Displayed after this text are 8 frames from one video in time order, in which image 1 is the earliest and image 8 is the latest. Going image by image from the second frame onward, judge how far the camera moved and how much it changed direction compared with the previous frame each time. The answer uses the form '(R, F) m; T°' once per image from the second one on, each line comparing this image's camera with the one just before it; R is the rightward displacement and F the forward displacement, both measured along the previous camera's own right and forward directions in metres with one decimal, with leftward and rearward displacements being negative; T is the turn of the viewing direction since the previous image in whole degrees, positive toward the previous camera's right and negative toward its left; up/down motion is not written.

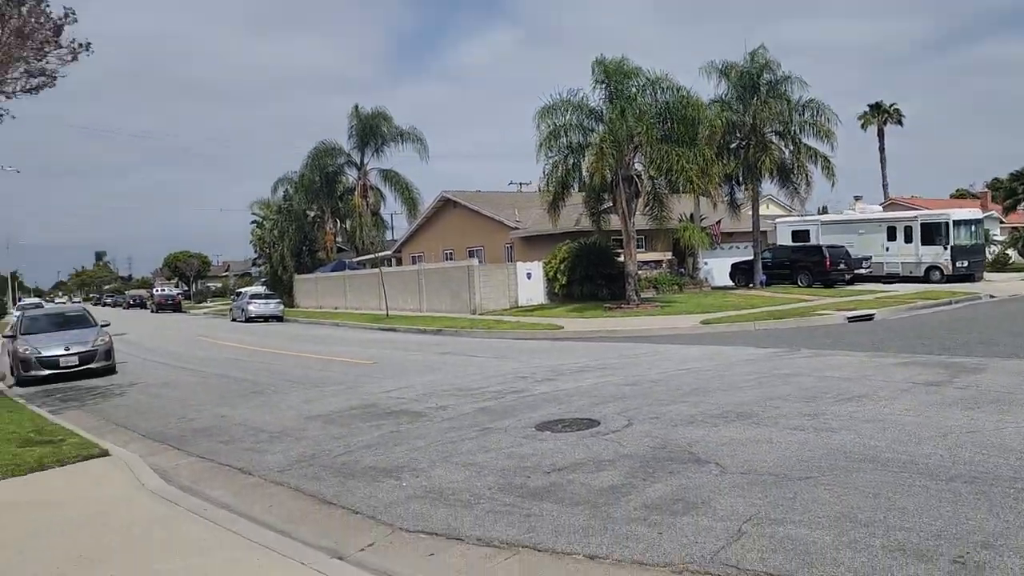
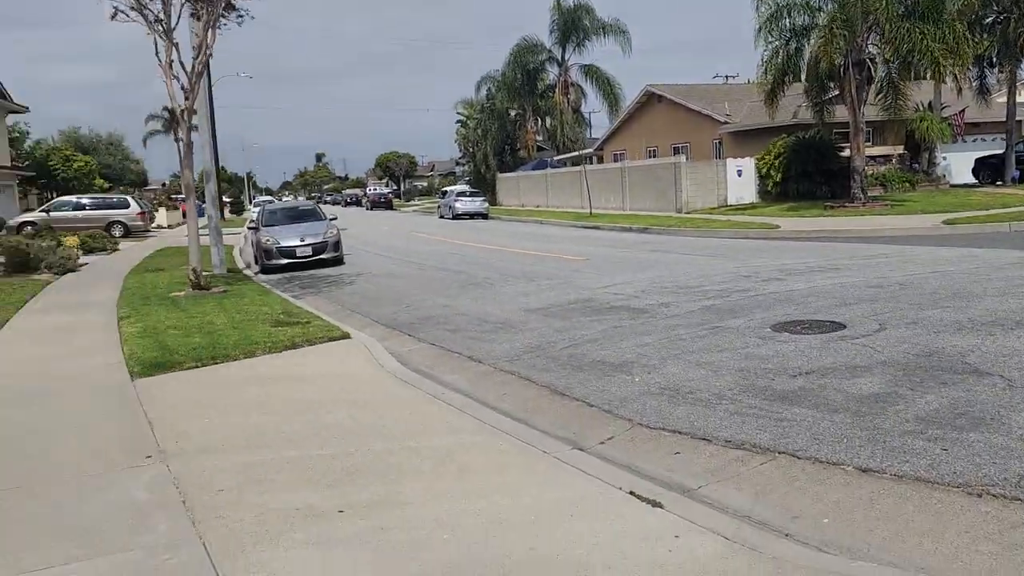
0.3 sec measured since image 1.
(-0.4, +0.3) m; -14°
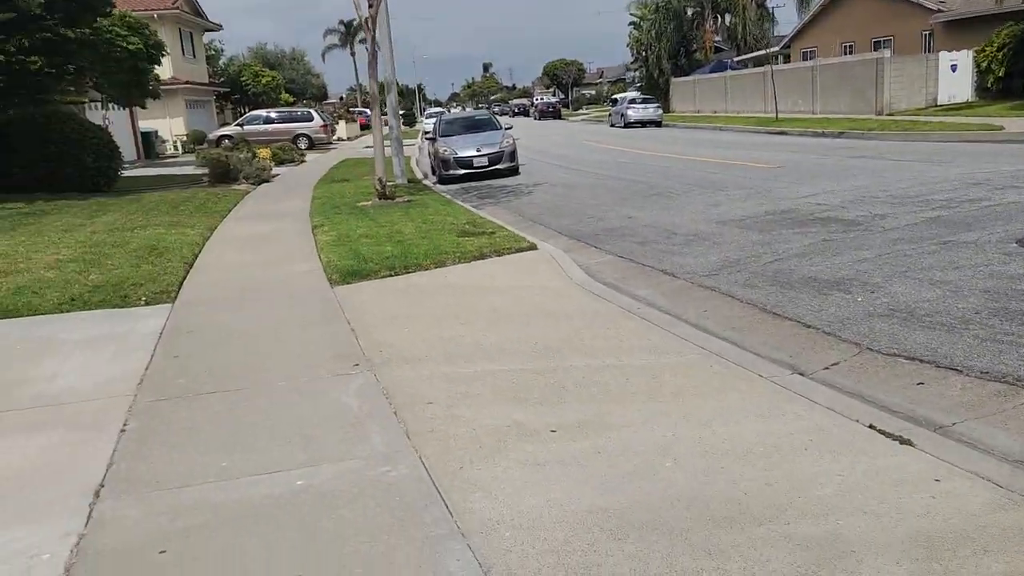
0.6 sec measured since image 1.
(-0.3, +0.4) m; -11°
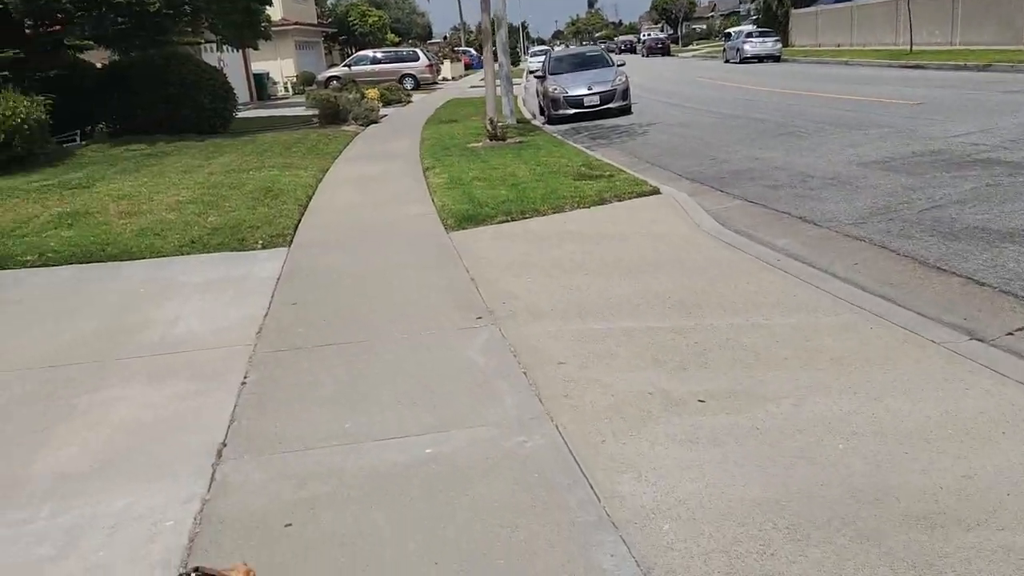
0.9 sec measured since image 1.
(-0.2, +0.4) m; -7°
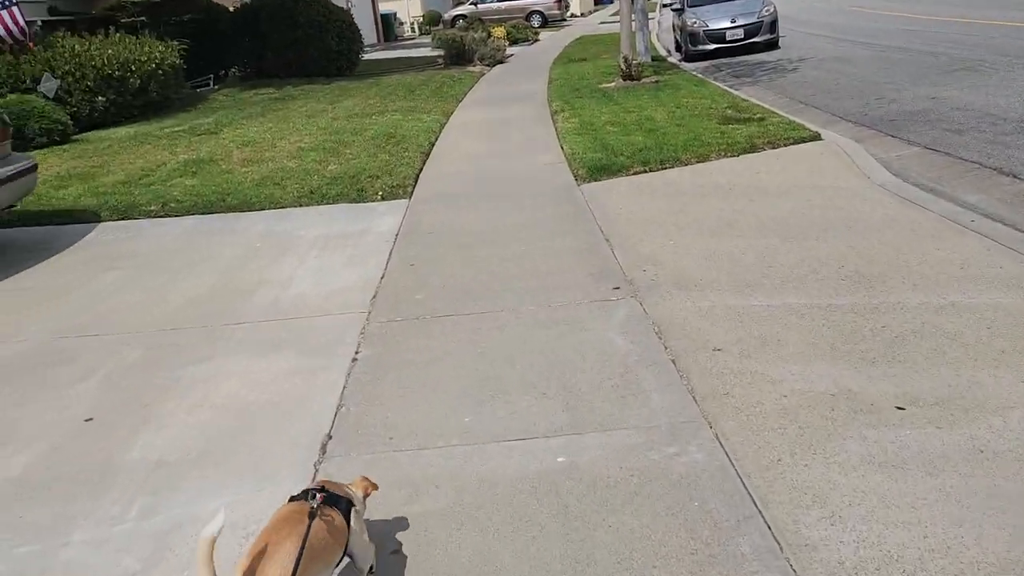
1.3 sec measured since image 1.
(-0.1, +0.6) m; -9°
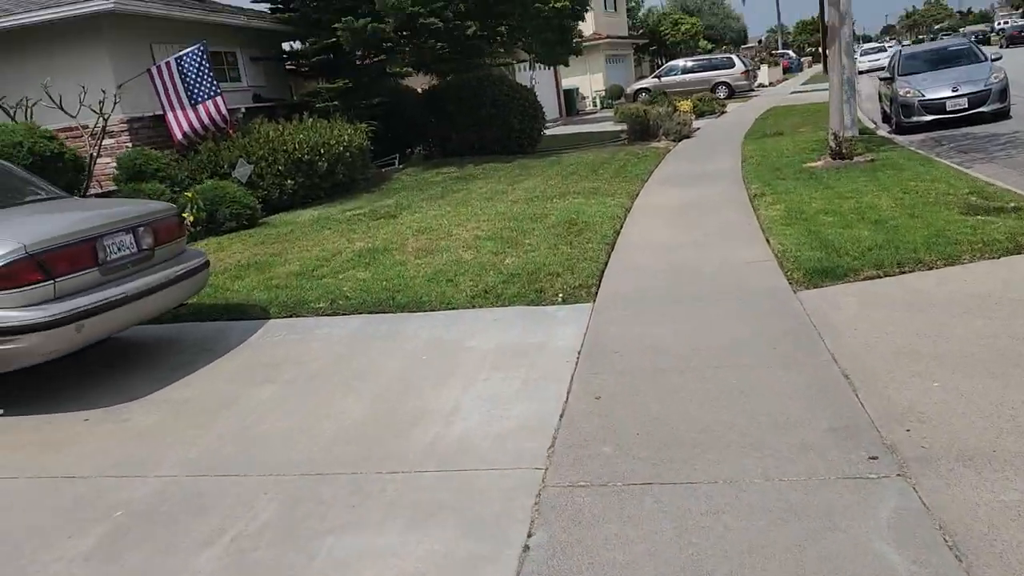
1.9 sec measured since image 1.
(-0.2, +0.8) m; -12°
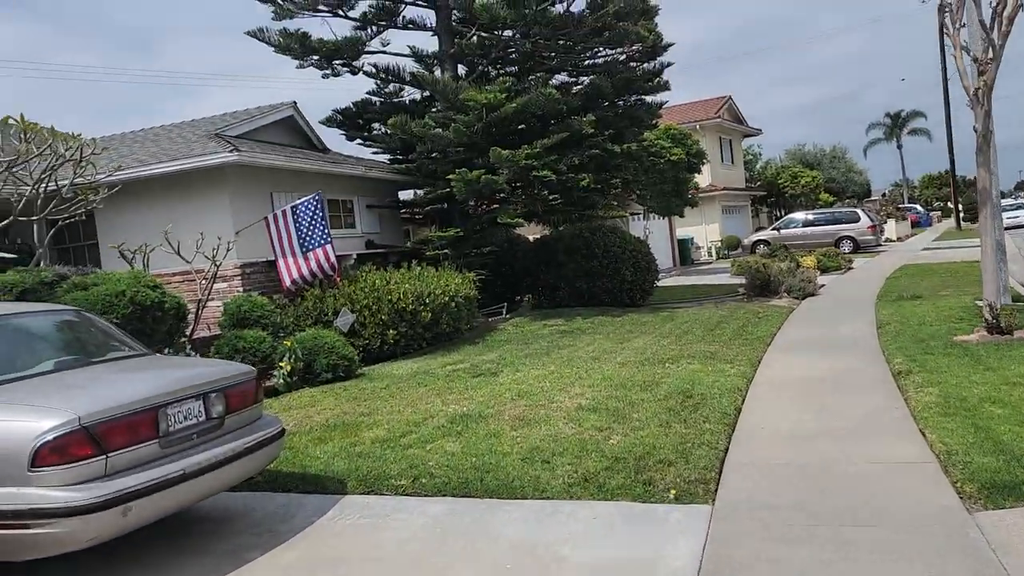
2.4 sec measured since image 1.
(0.0, +0.7) m; -8°
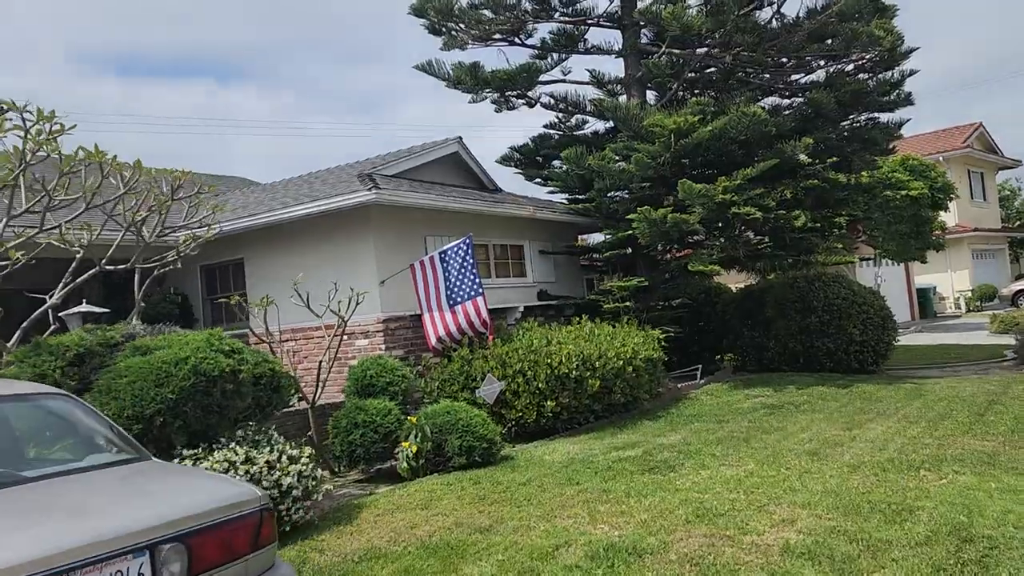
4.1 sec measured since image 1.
(+0.2, +2.2) m; -15°
